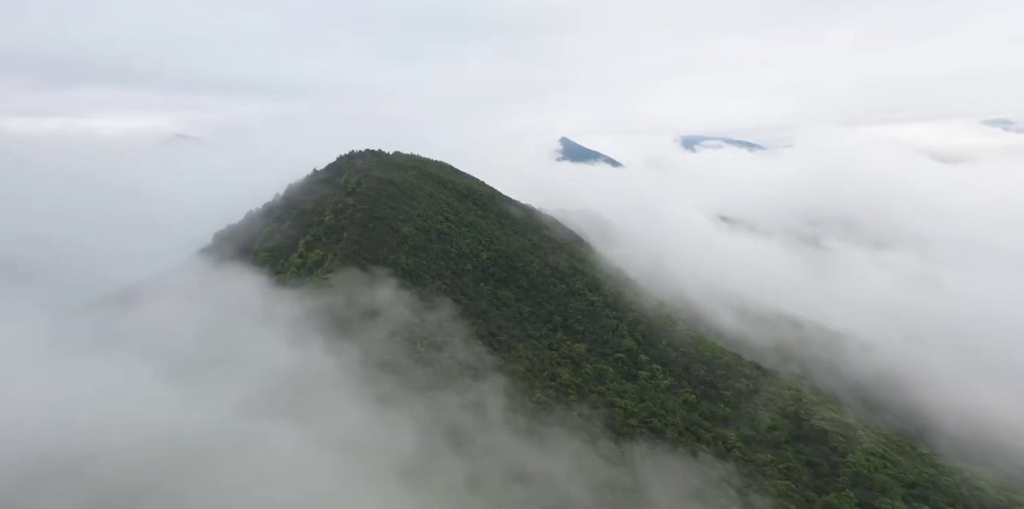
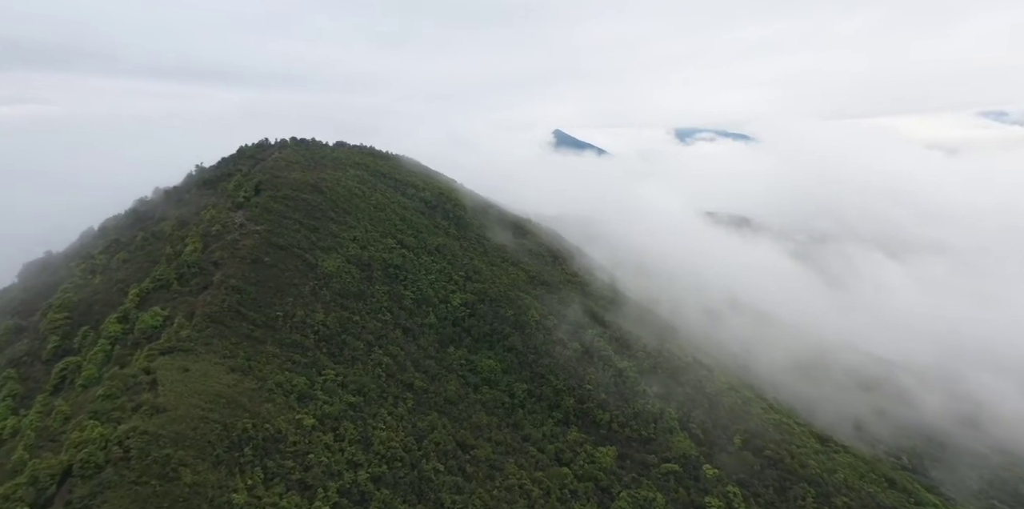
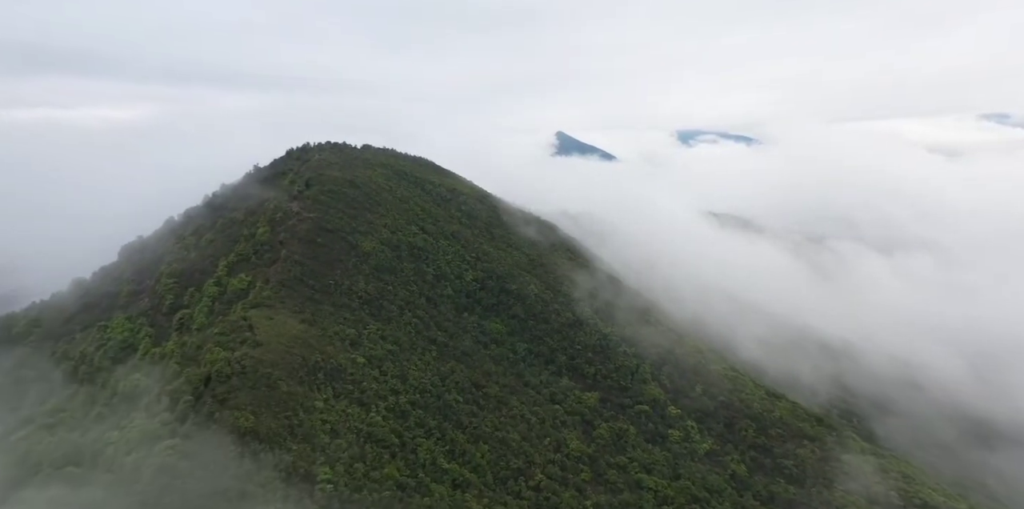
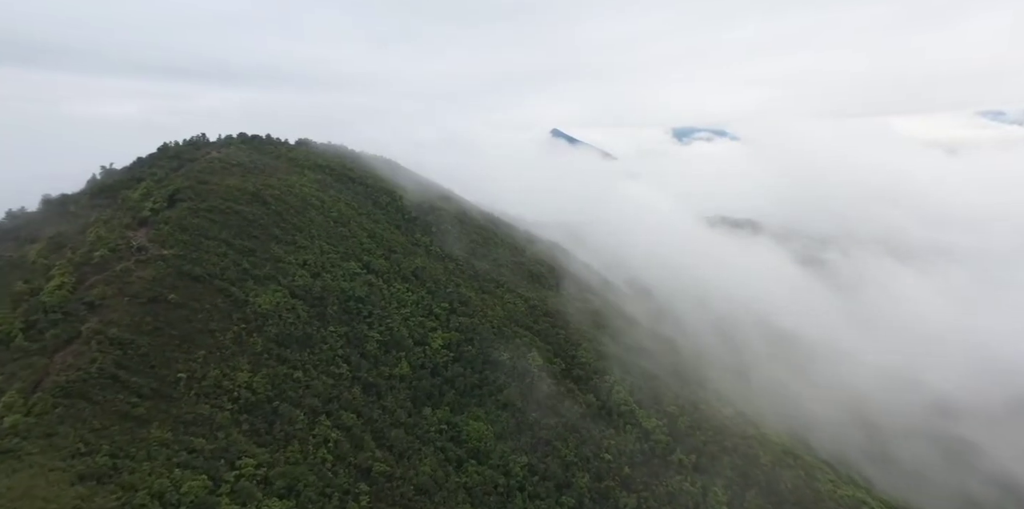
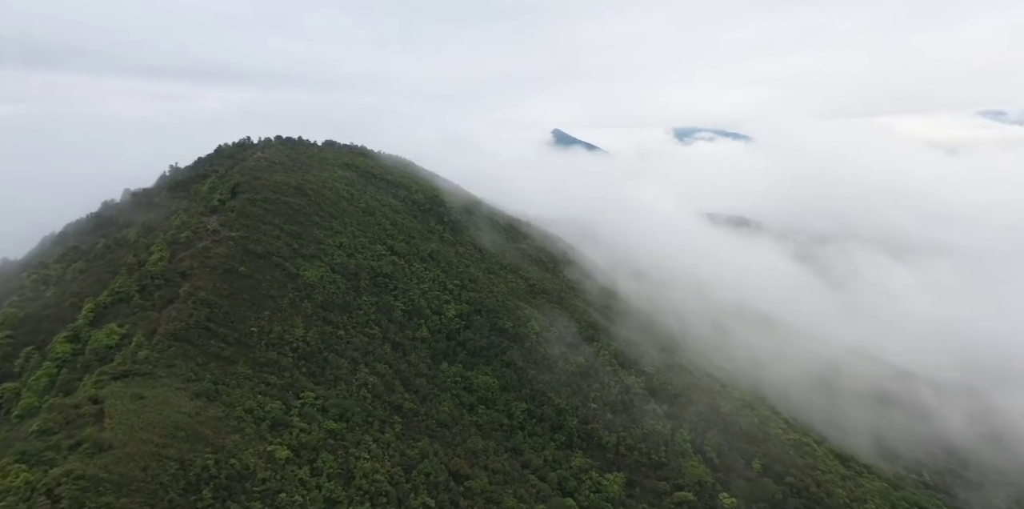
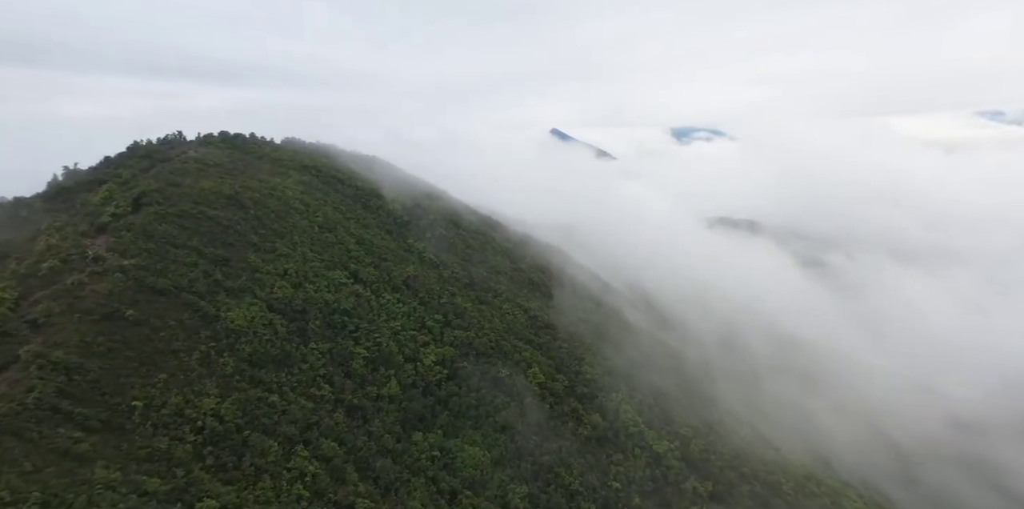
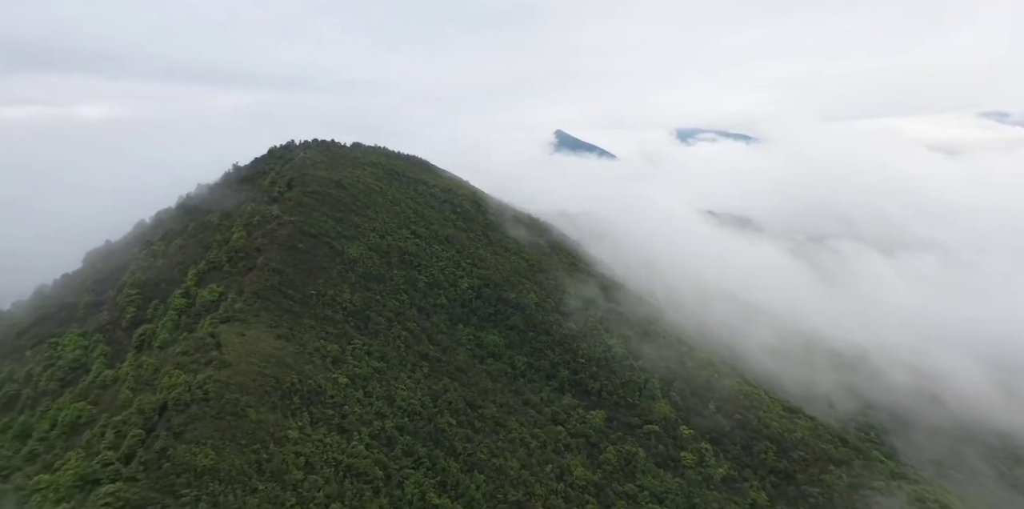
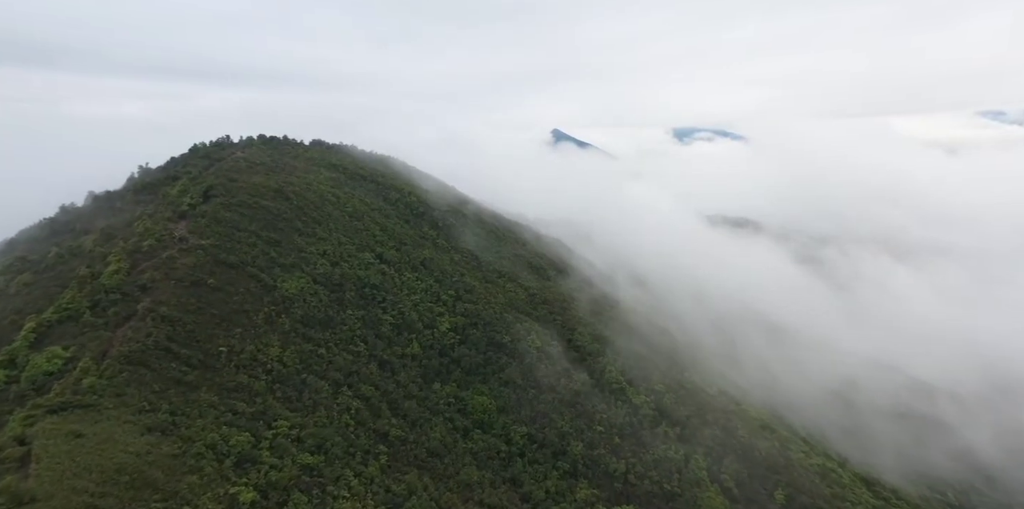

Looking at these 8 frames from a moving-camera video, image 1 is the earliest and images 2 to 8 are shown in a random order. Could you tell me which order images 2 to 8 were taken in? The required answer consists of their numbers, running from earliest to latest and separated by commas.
3, 7, 2, 5, 8, 4, 6
